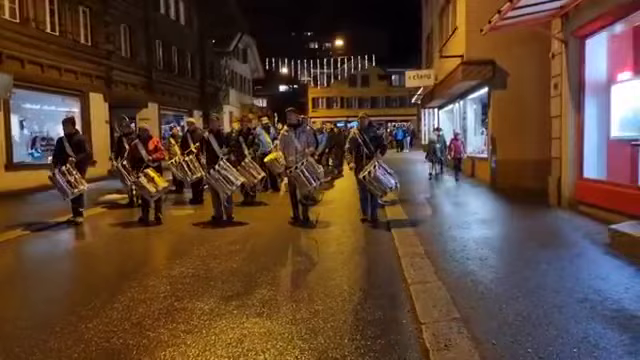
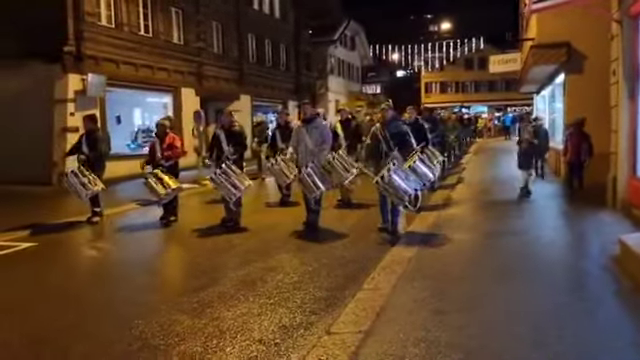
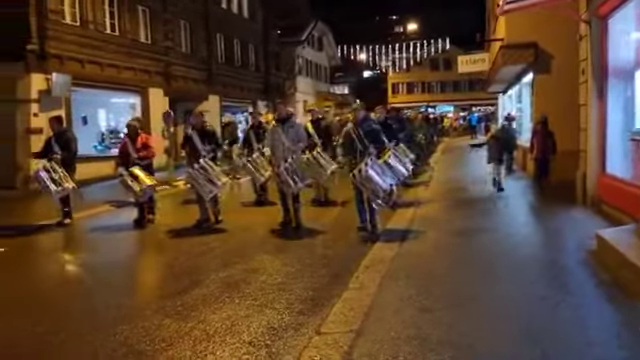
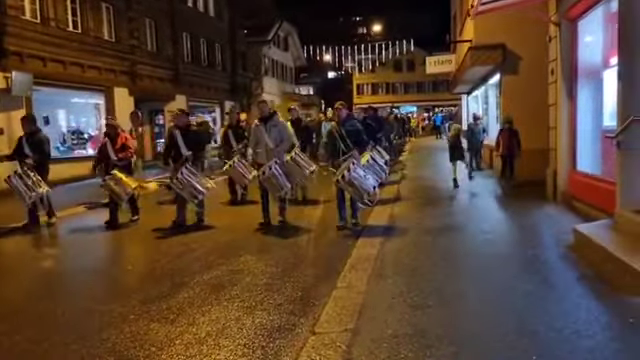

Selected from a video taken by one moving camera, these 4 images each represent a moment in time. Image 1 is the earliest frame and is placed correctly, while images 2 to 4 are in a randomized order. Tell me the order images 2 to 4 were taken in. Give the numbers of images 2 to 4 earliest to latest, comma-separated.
4, 3, 2
